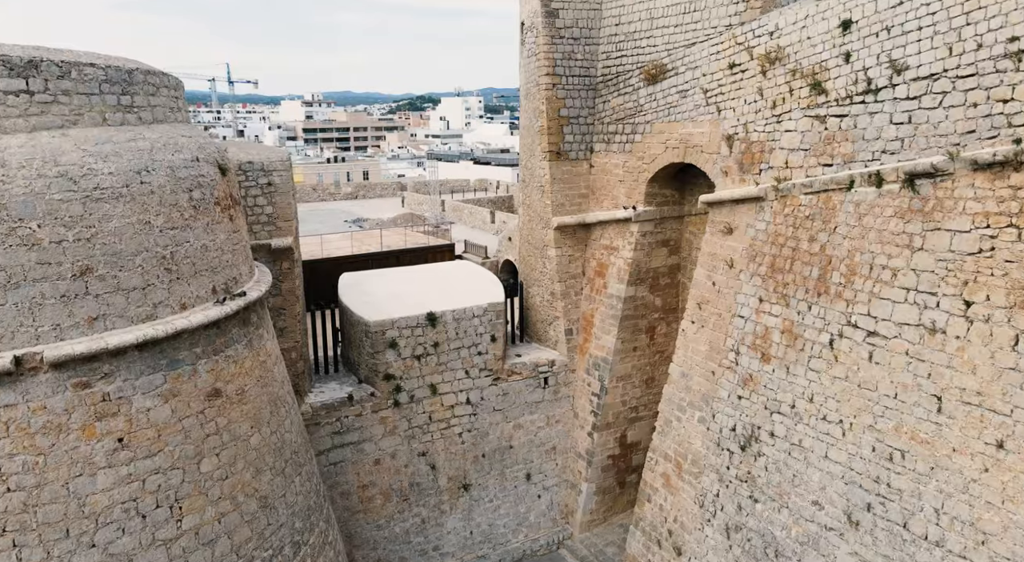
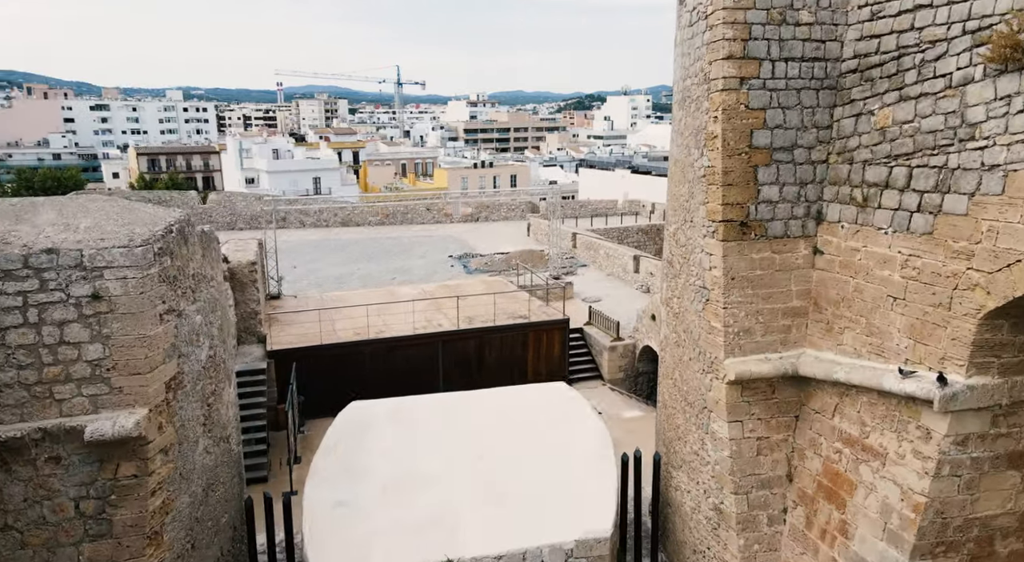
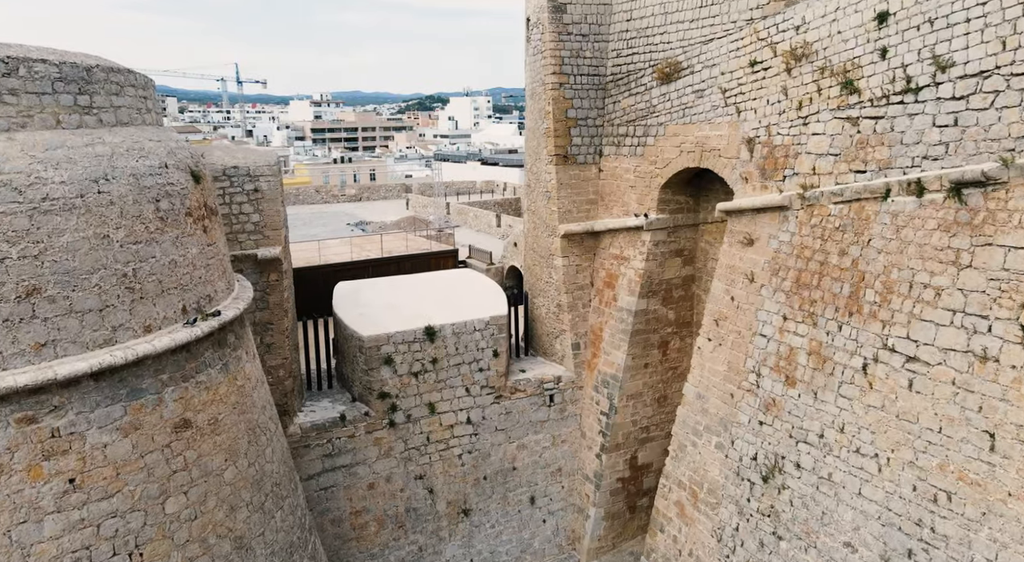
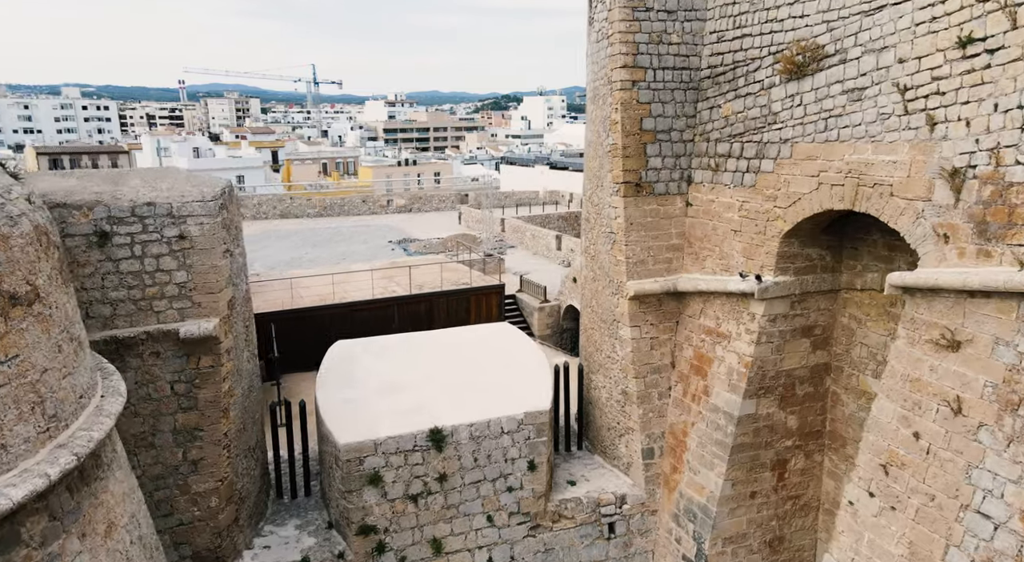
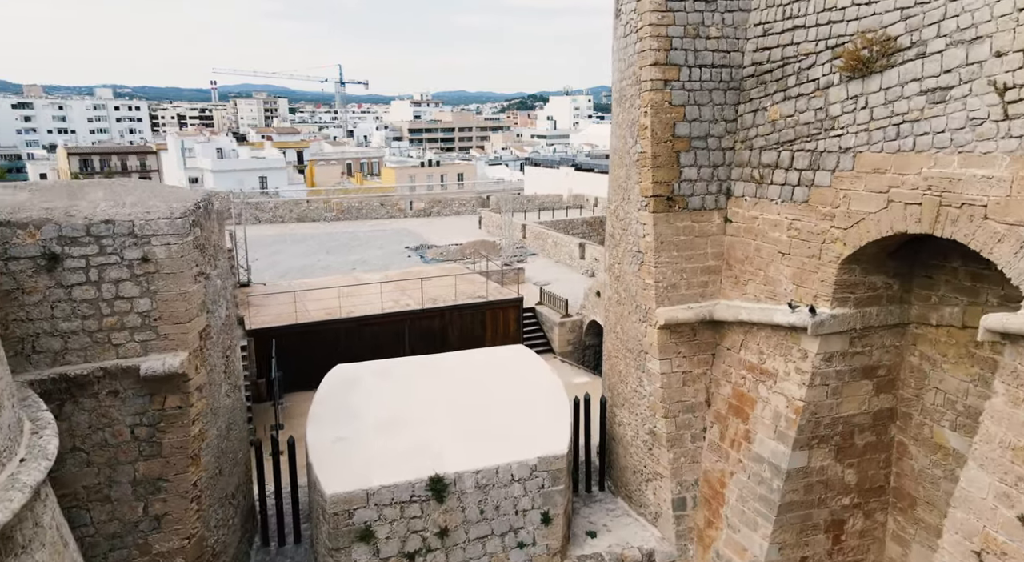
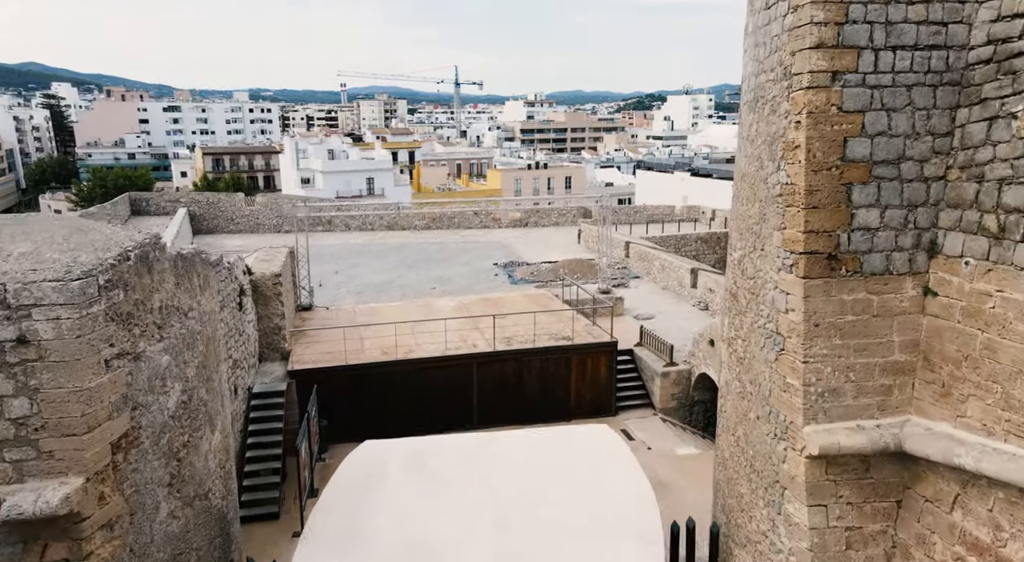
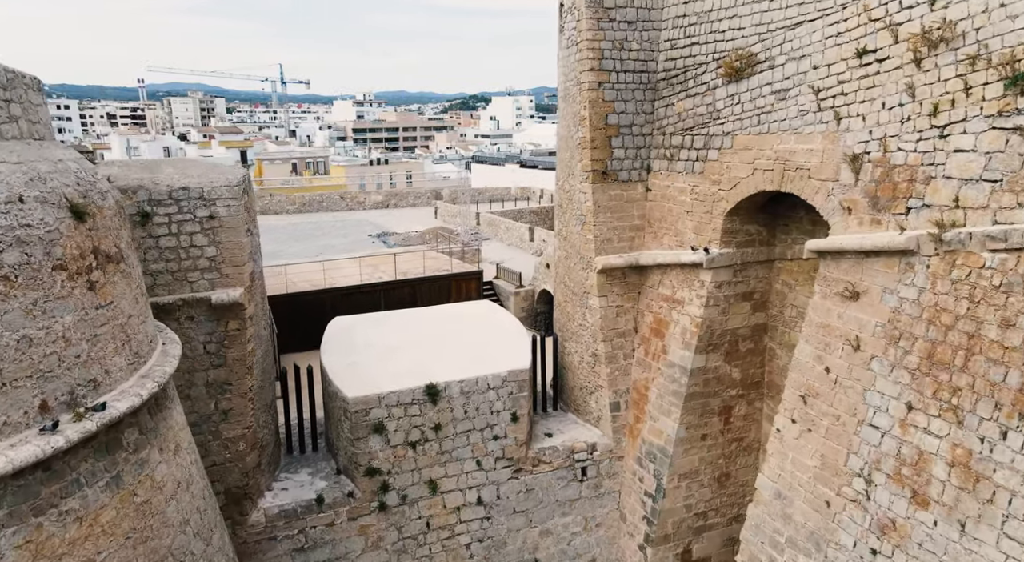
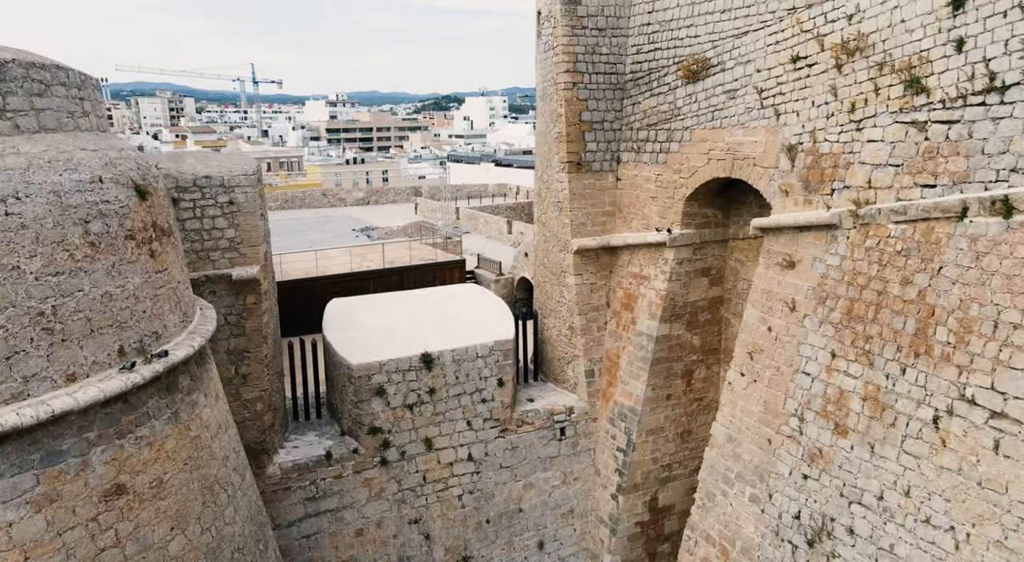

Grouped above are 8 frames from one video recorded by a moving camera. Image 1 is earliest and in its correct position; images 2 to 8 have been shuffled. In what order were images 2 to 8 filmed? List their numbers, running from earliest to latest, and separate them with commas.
3, 8, 7, 4, 5, 2, 6
